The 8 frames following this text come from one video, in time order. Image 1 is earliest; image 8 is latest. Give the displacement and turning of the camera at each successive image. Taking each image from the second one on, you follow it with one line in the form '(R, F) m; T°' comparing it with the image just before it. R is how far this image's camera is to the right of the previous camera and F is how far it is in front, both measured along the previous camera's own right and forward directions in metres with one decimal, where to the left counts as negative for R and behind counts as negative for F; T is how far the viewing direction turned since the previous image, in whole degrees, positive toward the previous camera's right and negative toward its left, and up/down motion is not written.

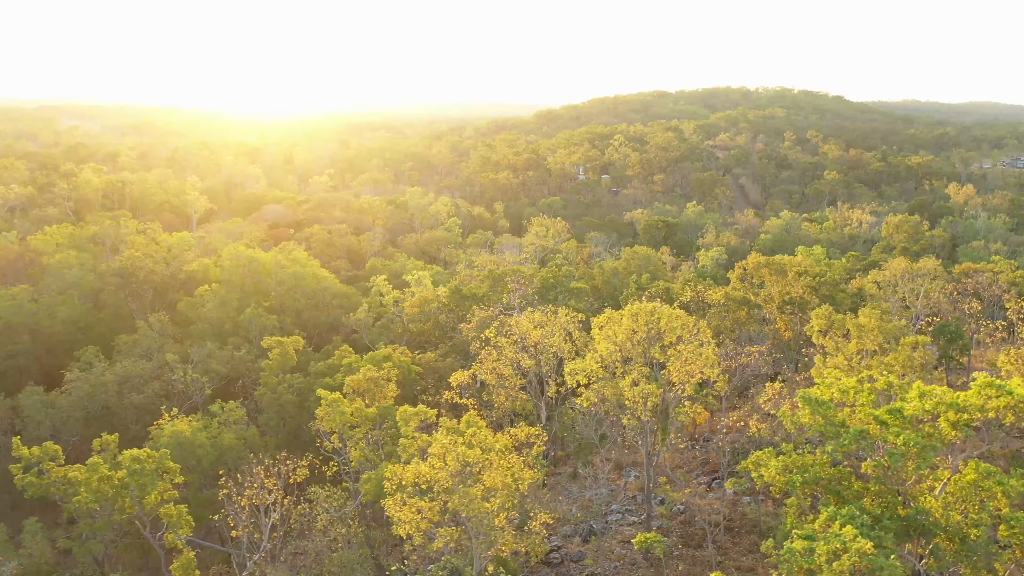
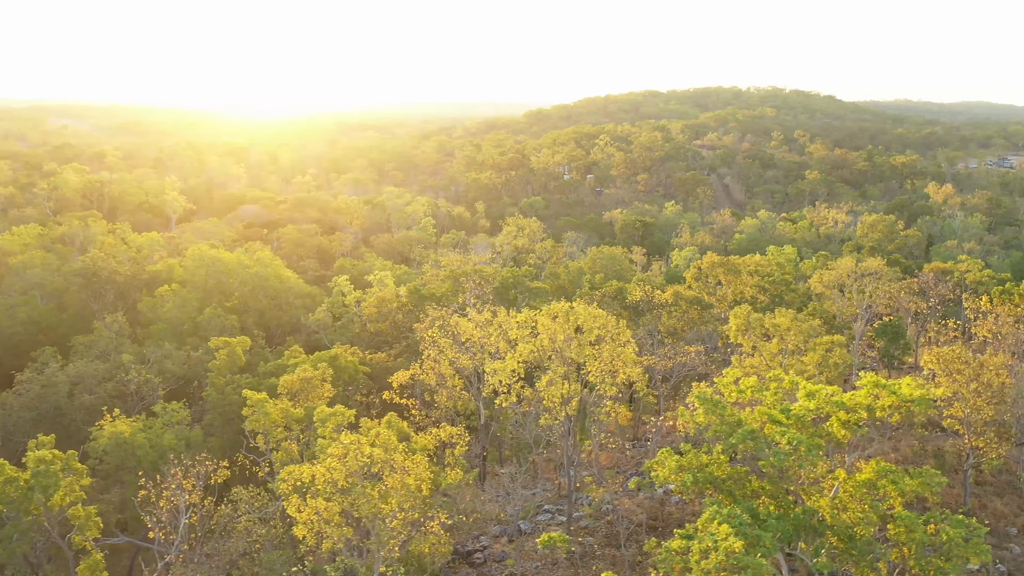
(+1.6, 0.0) m; 0°
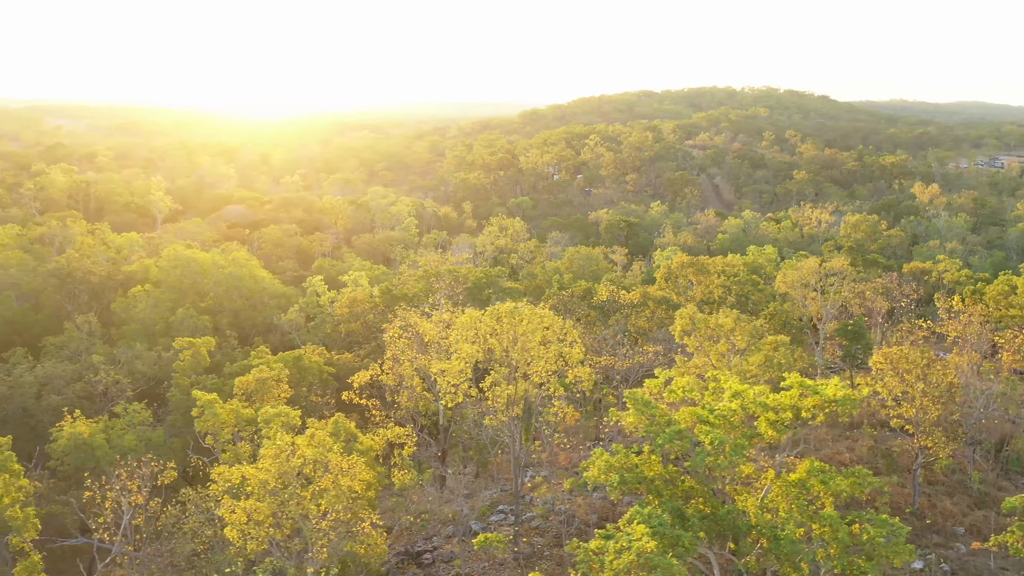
(+1.1, 0.0) m; 0°
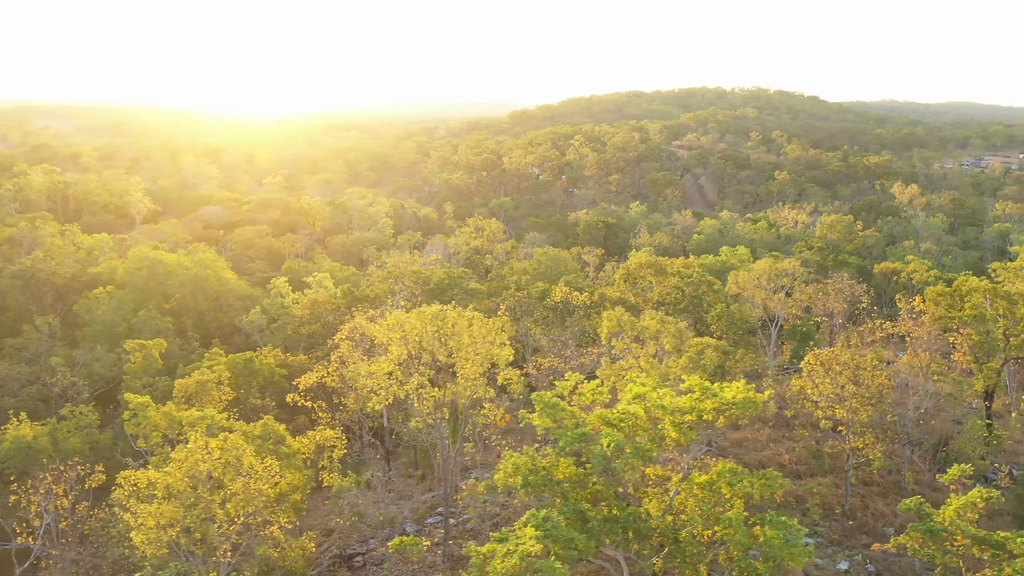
(+1.4, 0.0) m; 0°
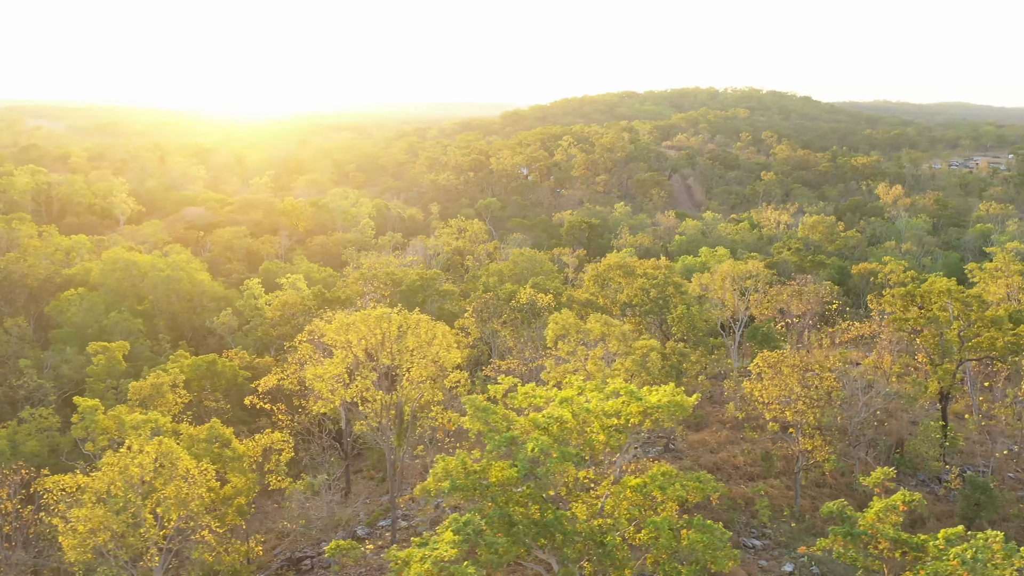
(+1.0, 0.0) m; 0°
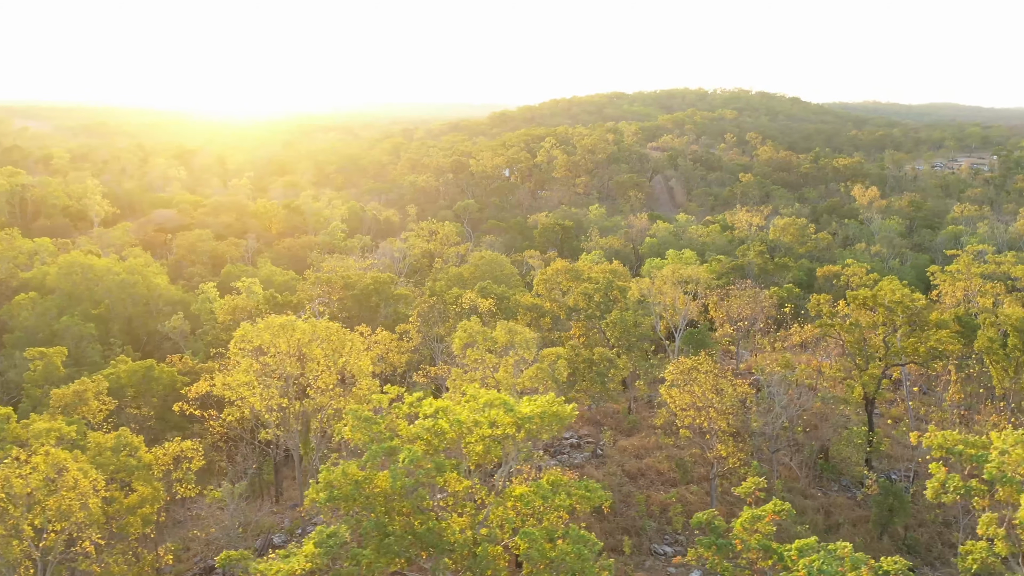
(+1.8, 0.0) m; 0°
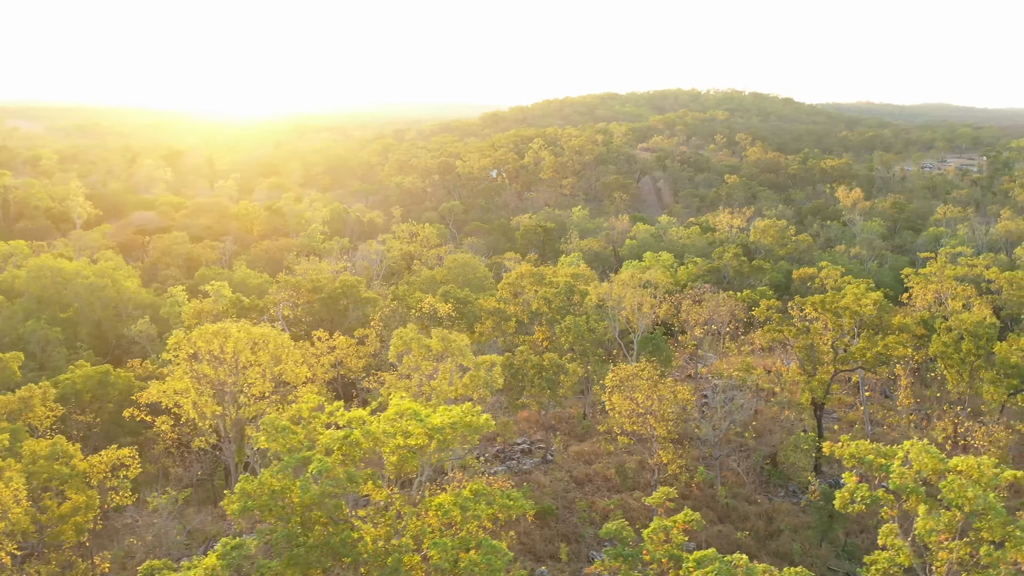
(+1.2, 0.0) m; 0°
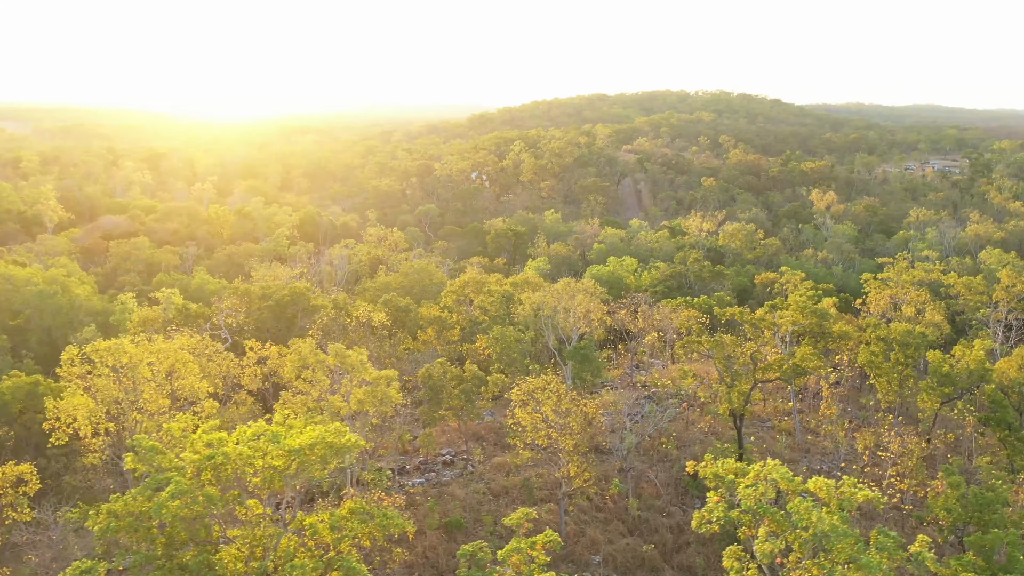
(+1.9, 0.0) m; 0°
